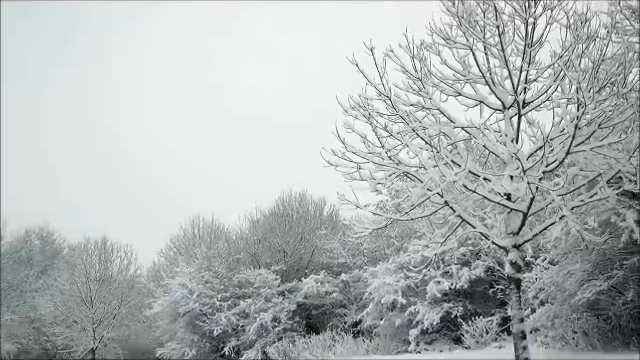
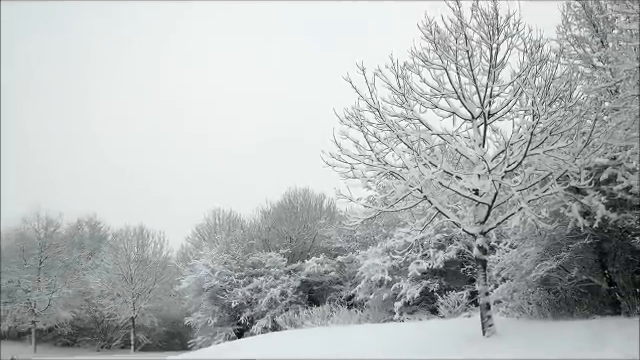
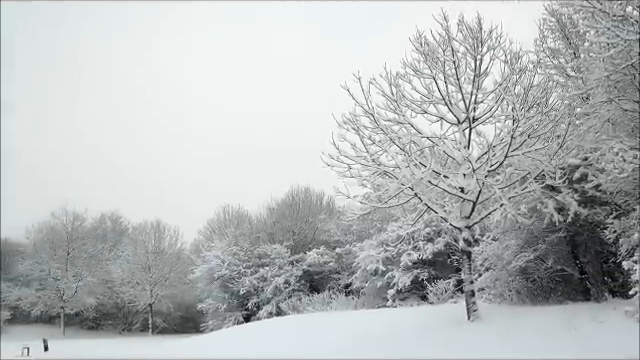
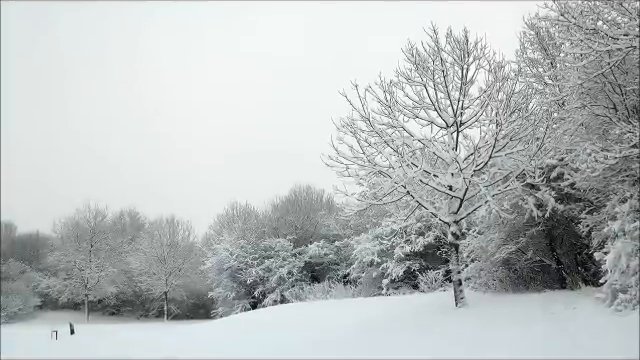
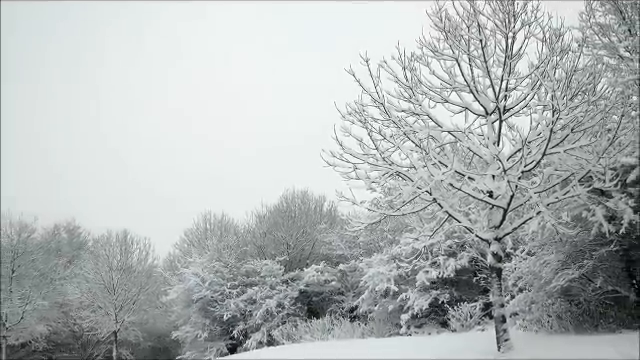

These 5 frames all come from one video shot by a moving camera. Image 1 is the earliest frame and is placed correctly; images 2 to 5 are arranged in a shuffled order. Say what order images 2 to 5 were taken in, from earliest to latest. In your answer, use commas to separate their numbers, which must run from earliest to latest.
5, 2, 3, 4
